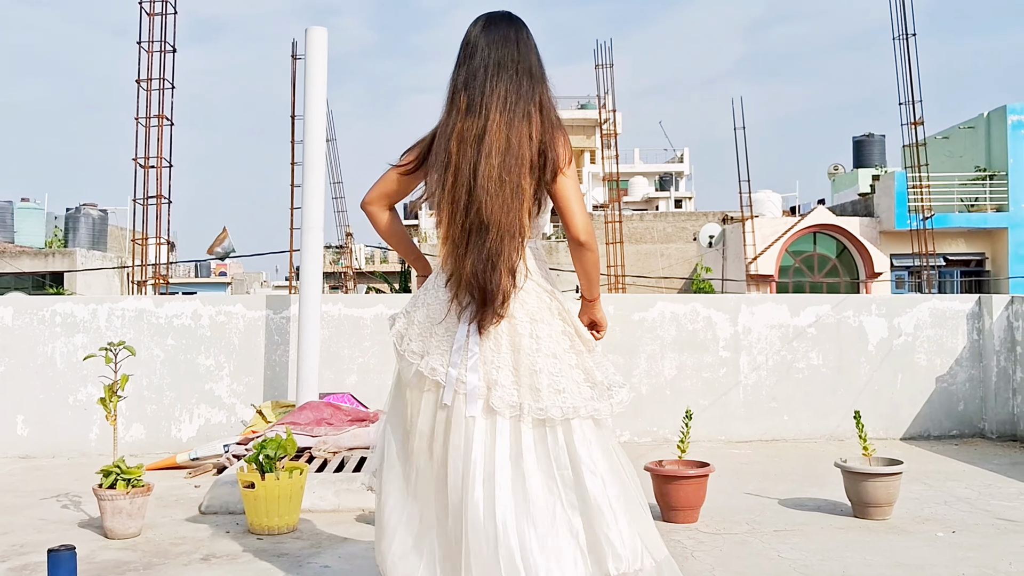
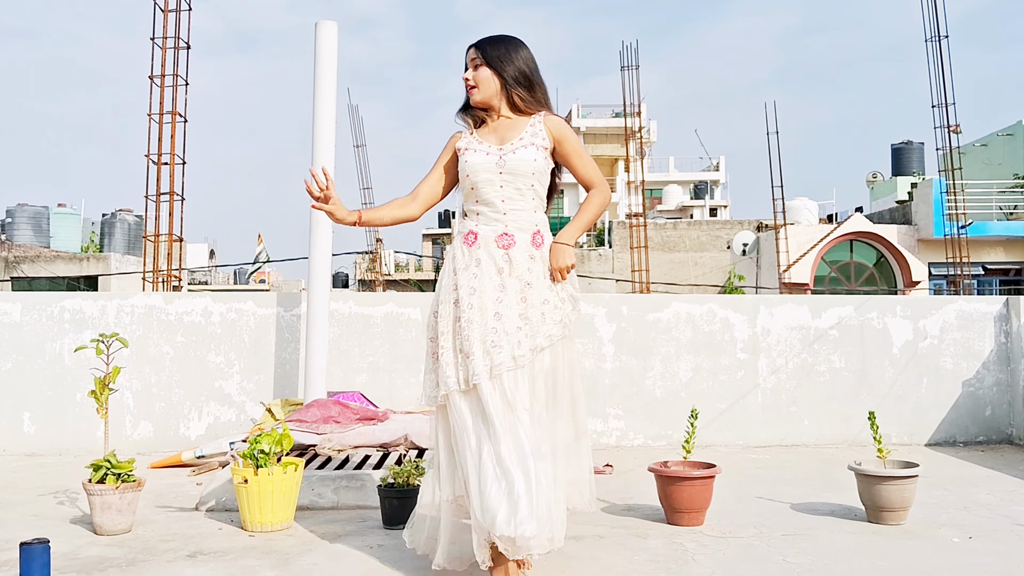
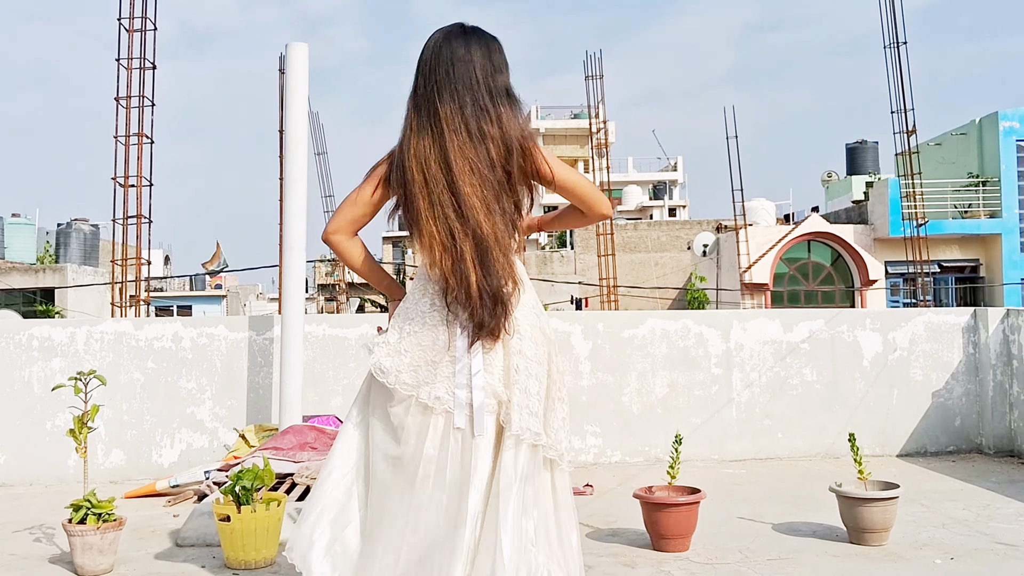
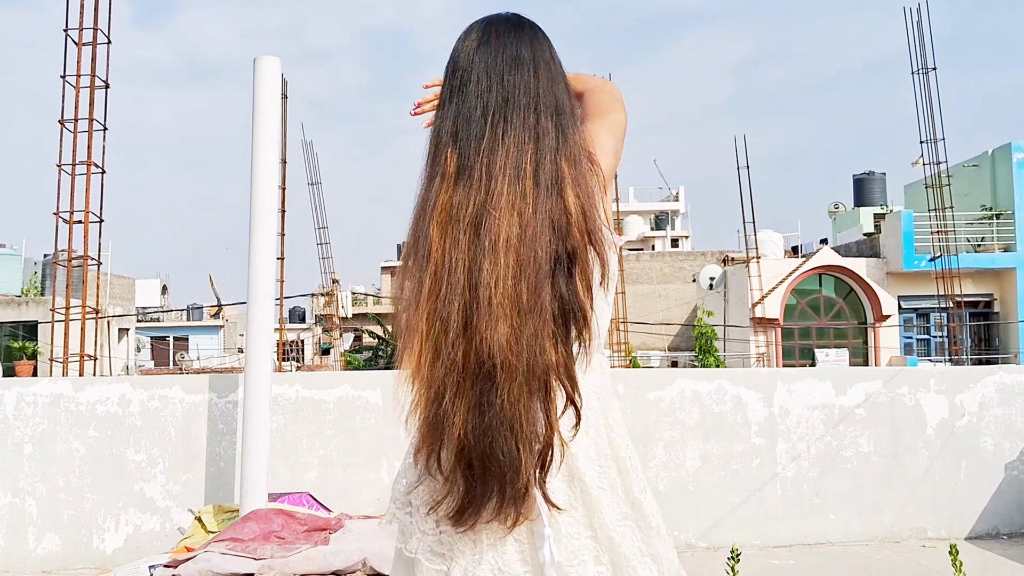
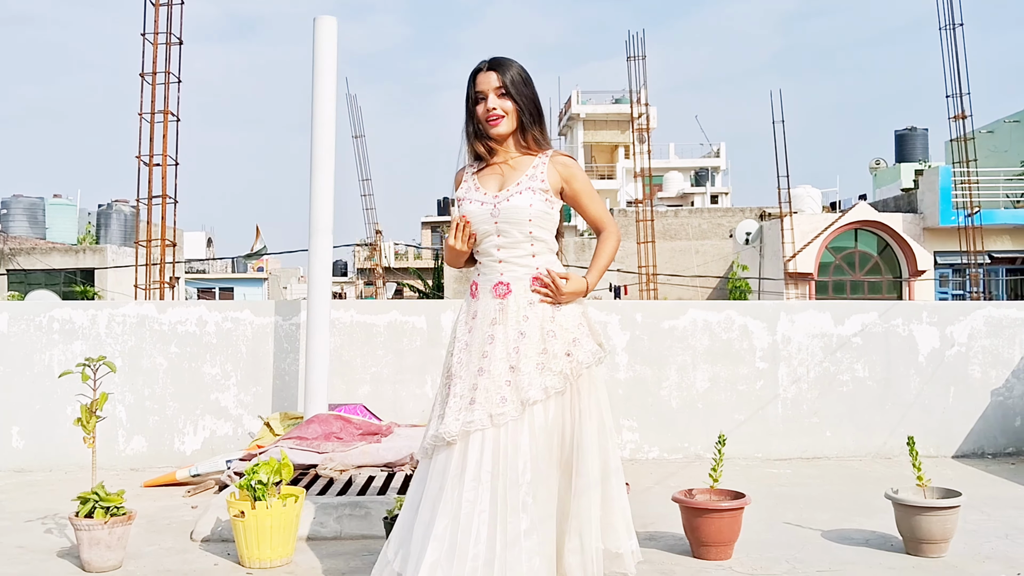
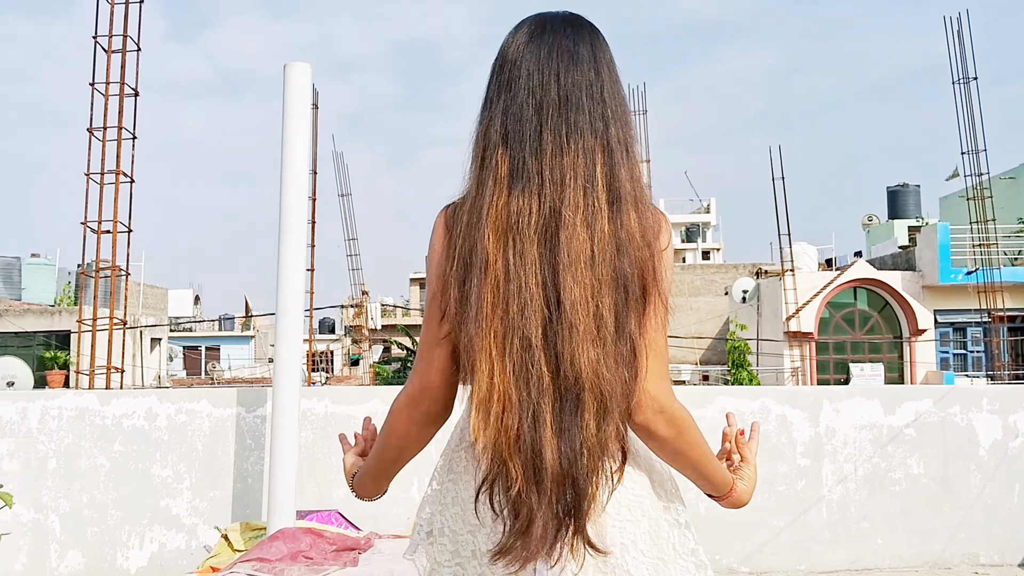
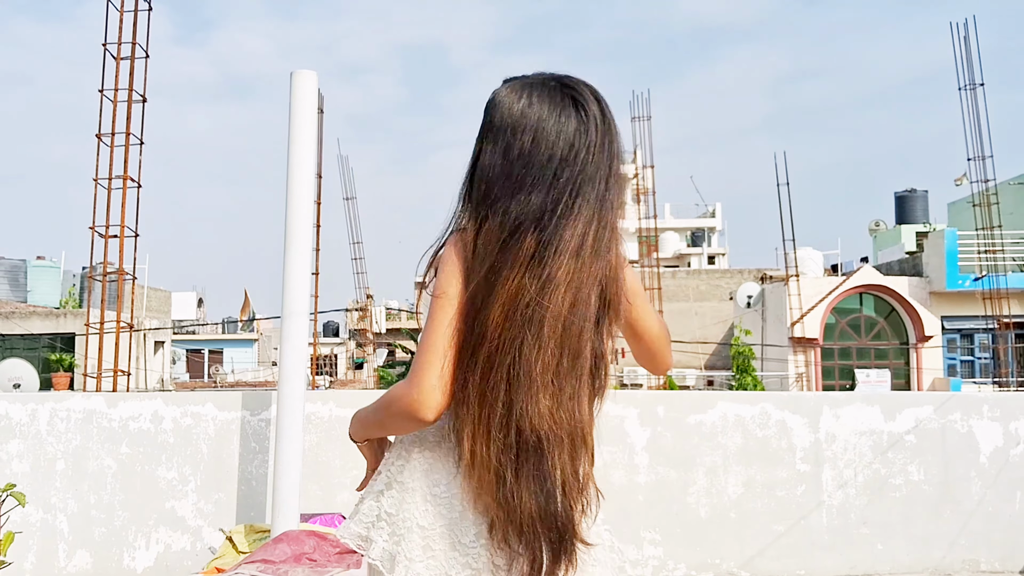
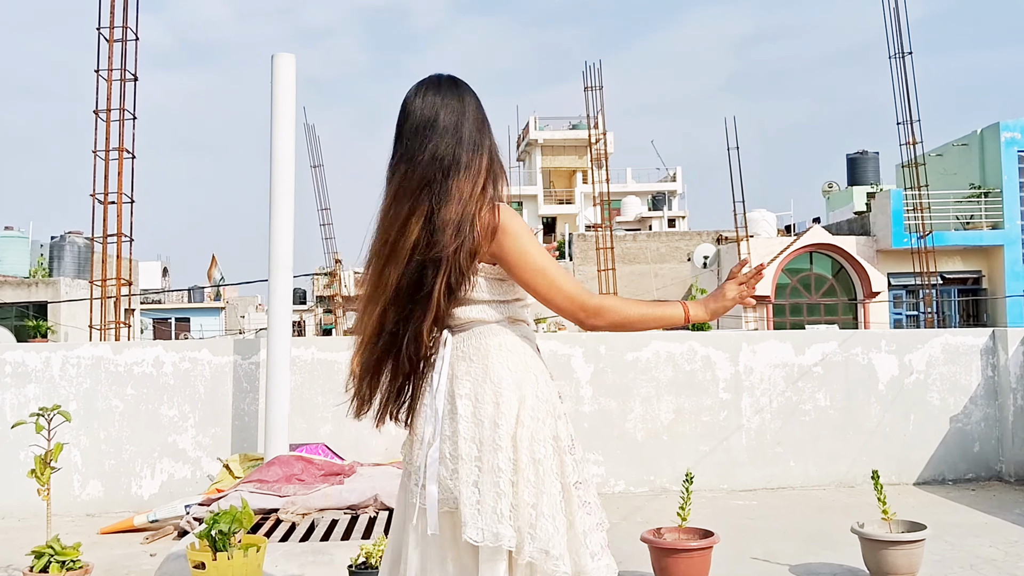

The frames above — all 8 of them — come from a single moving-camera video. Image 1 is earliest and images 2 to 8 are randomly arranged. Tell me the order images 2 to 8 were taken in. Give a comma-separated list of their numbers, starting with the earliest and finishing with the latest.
3, 8, 4, 6, 7, 5, 2
